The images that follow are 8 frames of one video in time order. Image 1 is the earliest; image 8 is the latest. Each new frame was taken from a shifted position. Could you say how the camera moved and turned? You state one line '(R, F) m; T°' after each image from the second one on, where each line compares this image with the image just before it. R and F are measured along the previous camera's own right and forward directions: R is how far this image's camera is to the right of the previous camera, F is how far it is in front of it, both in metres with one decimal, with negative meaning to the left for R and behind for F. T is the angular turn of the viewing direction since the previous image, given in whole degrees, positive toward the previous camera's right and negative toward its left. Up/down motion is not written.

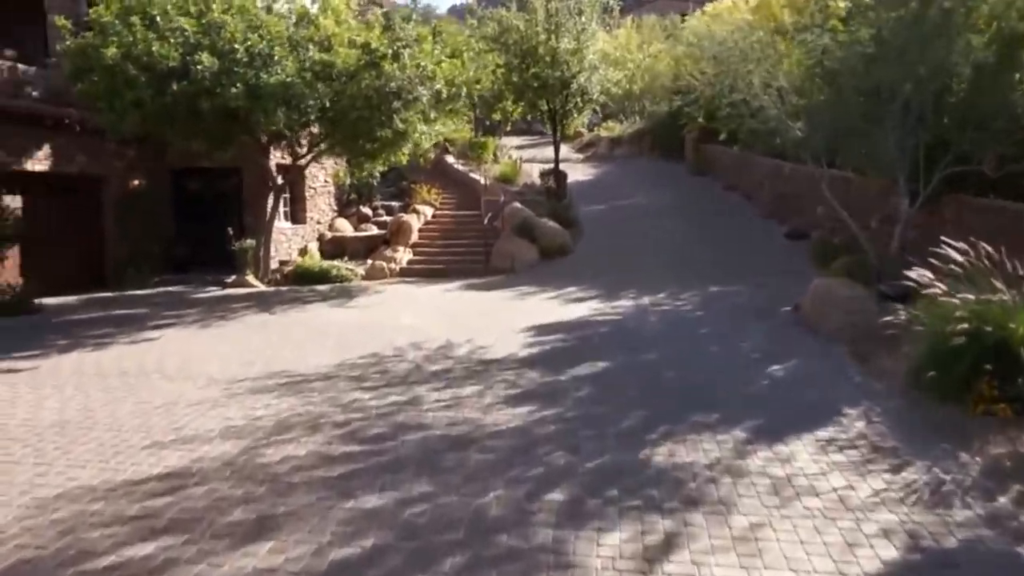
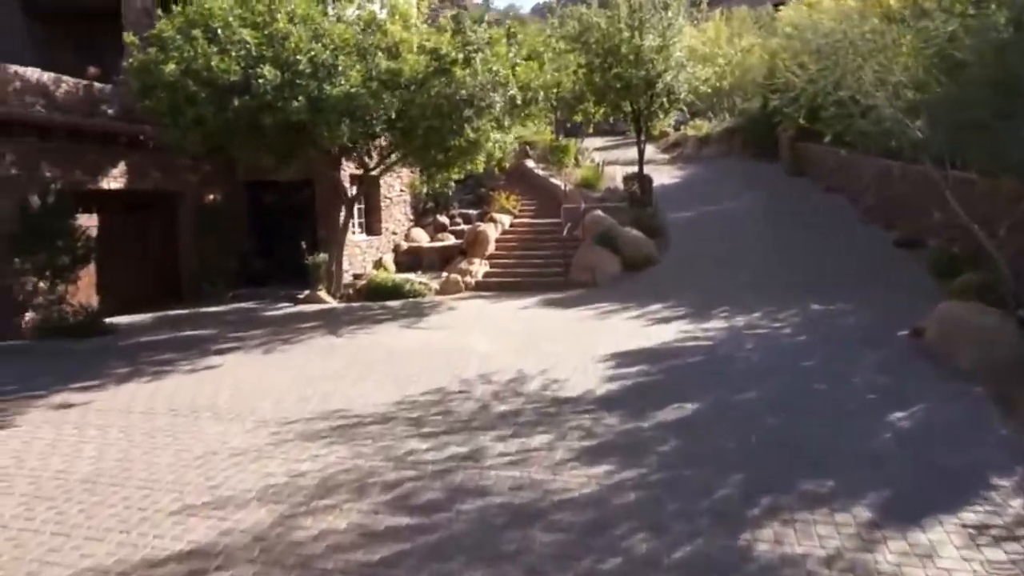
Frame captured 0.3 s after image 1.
(+0.1, +1.1) m; -6°
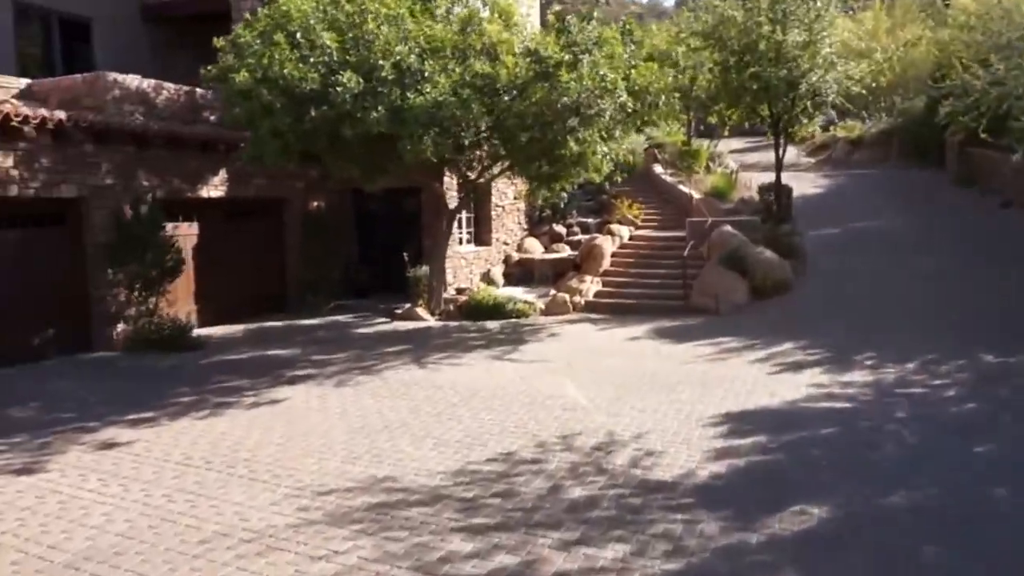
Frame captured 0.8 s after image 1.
(+0.5, +1.7) m; -10°
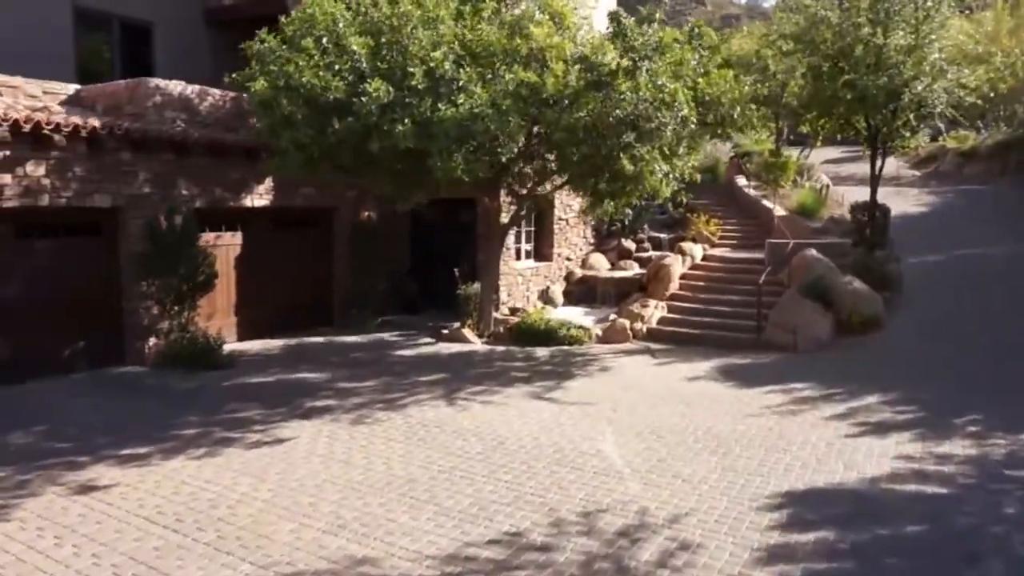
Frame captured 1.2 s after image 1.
(+0.6, +1.3) m; -6°
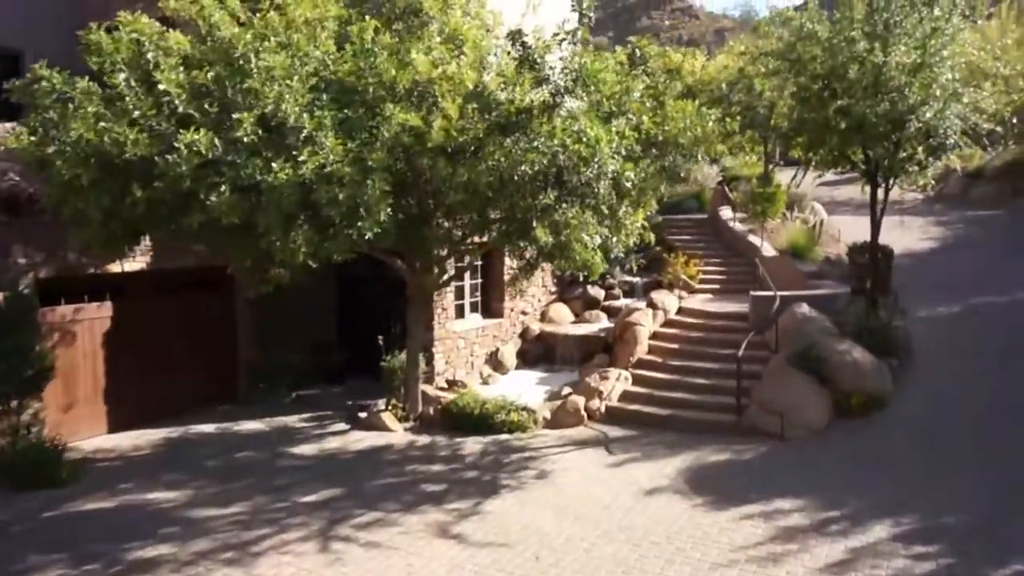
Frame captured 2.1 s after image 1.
(+1.3, +2.8) m; 0°
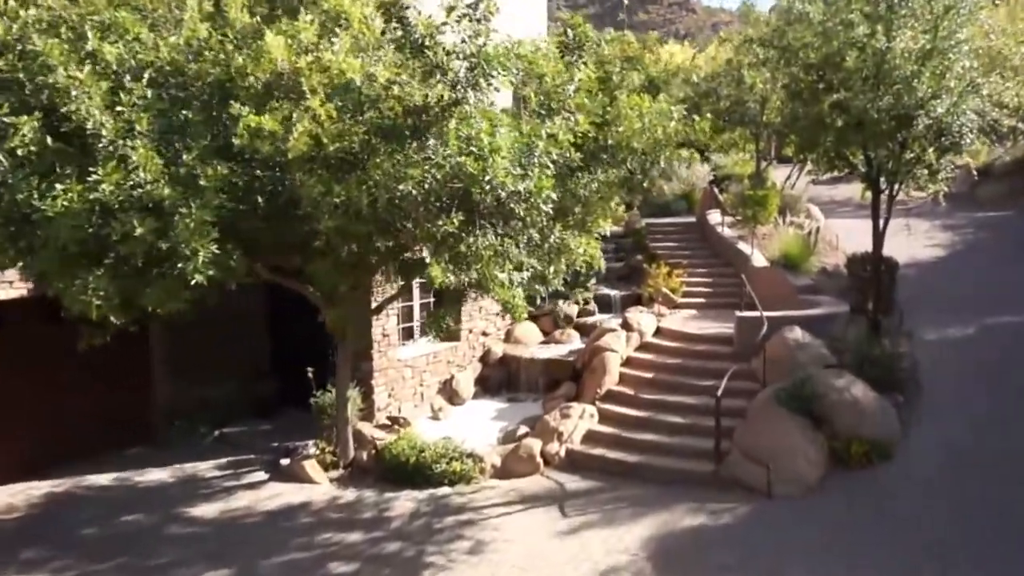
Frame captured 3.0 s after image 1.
(+0.9, +2.0) m; 0°
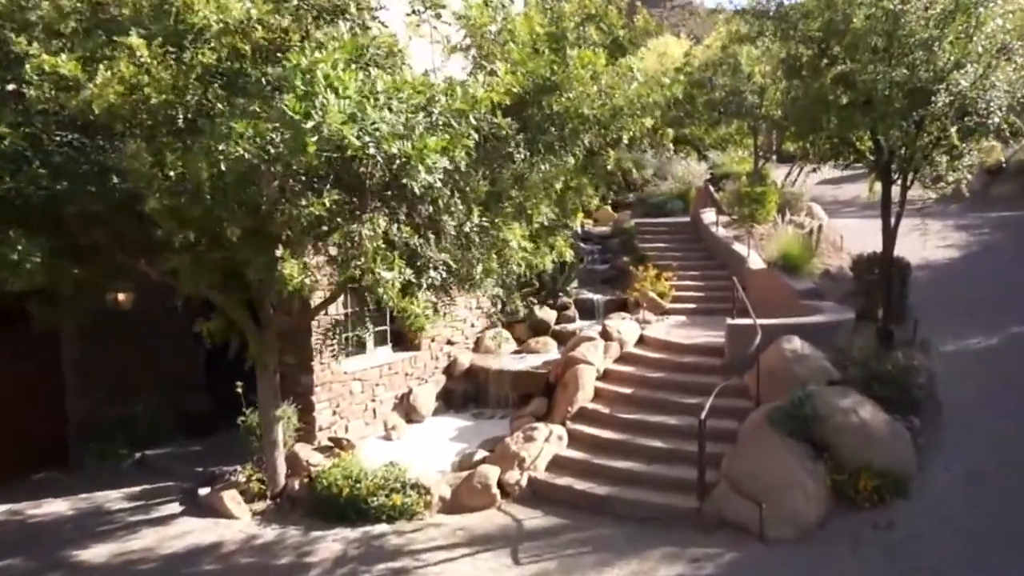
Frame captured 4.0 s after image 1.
(+0.7, +1.6) m; 0°
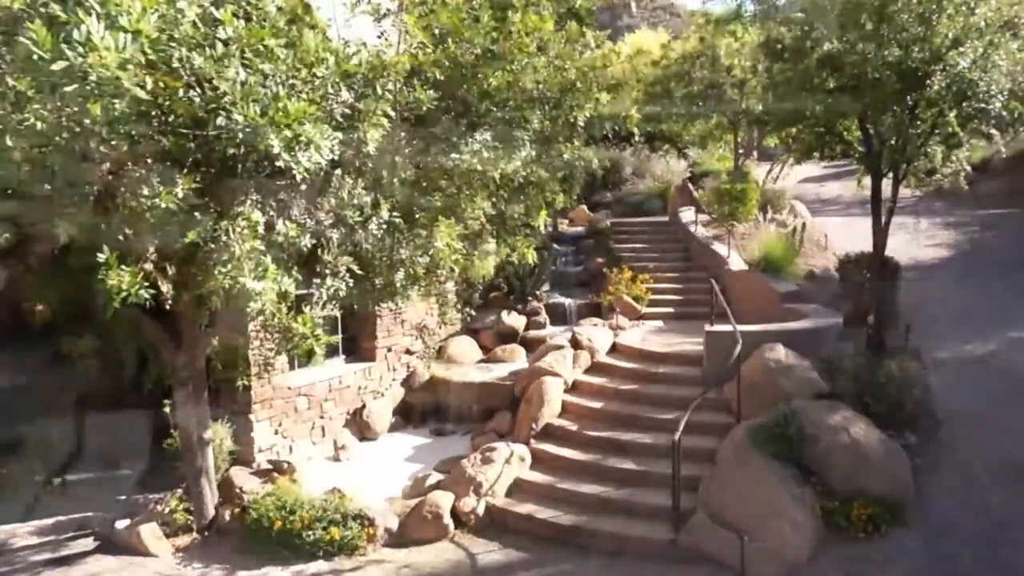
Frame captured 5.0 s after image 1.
(+0.4, +1.1) m; +1°
